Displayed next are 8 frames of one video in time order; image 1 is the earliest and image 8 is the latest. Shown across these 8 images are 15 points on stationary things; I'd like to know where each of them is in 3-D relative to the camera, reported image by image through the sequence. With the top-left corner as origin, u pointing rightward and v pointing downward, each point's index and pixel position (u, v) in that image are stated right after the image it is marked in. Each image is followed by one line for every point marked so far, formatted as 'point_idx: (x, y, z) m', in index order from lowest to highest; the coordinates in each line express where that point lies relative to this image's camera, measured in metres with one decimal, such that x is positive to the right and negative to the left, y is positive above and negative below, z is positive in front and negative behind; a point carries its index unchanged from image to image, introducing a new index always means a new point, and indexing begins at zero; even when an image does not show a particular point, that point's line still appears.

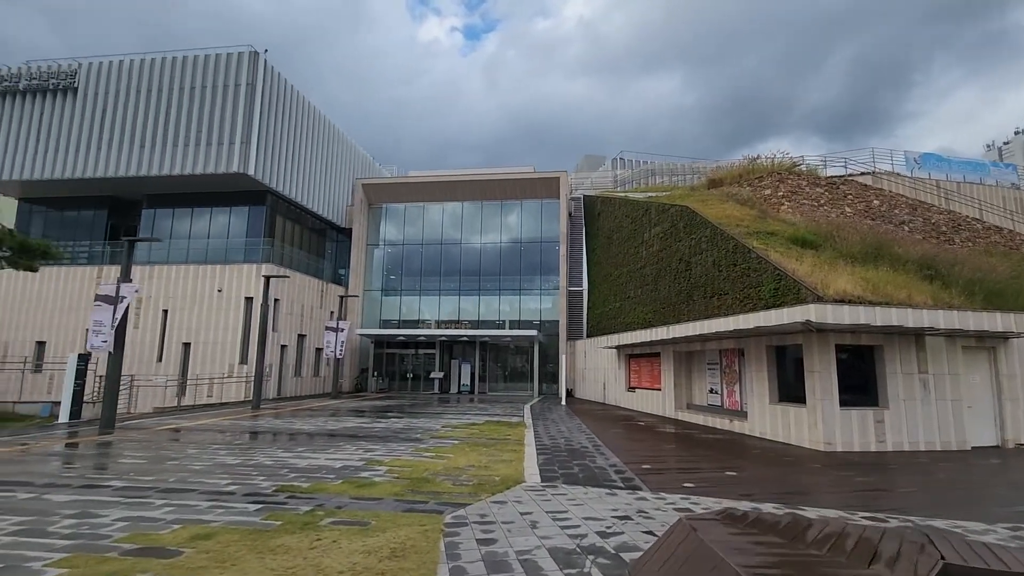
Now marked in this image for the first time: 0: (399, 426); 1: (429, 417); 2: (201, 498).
0: (-3.0, -3.6, +14.0) m
1: (-2.6, -4.0, +16.5) m
2: (-3.5, -2.4, +6.1) m
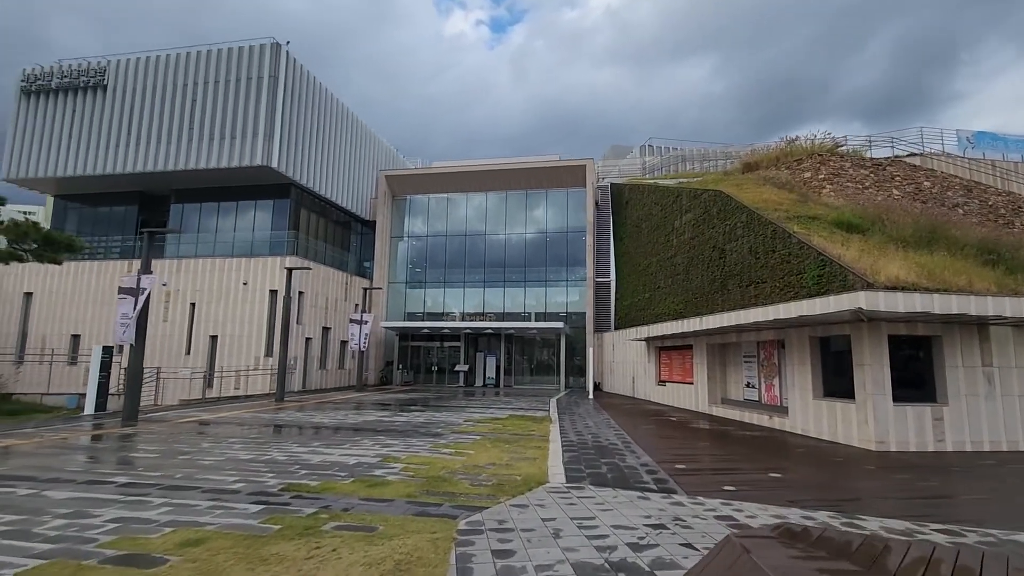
0: (-2.3, -3.4, +13.6) m
1: (-1.8, -3.7, +16.1) m
2: (-3.3, -2.2, +5.7) m
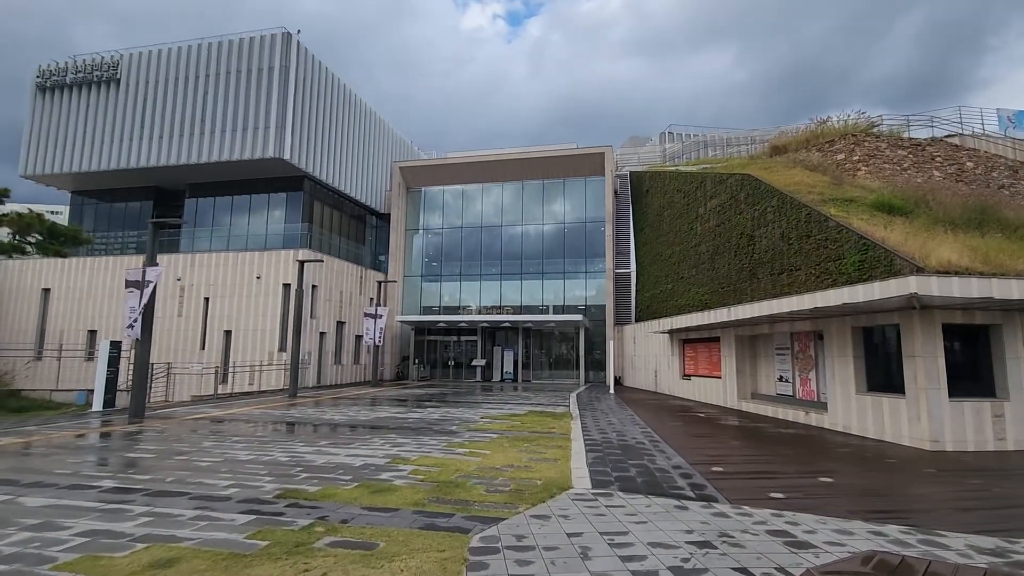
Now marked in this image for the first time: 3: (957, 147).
0: (-1.9, -3.1, +13.0) m
1: (-1.3, -3.5, +15.6) m
2: (-3.1, -2.1, +5.1) m
3: (+14.8, +4.7, +17.9) m
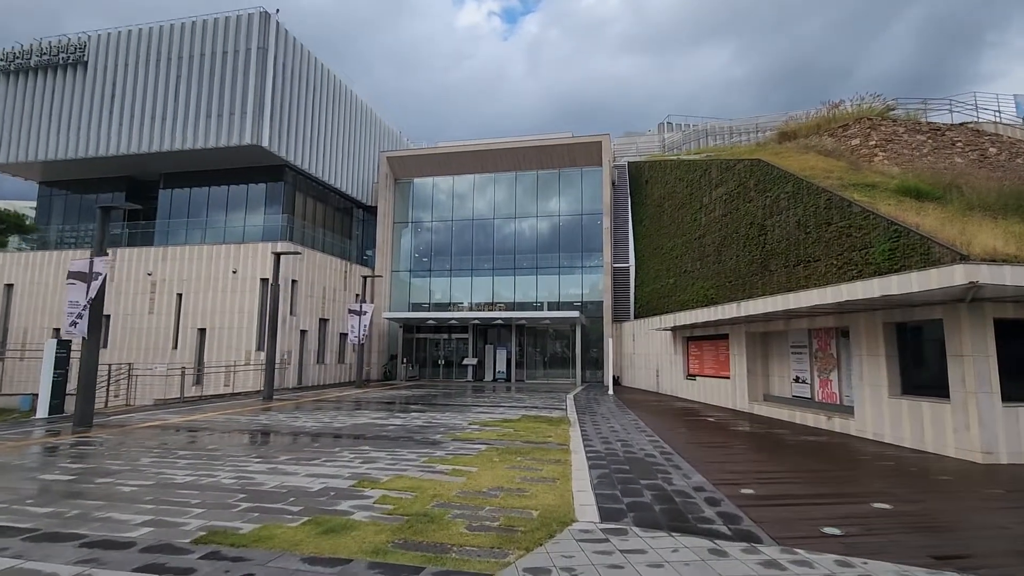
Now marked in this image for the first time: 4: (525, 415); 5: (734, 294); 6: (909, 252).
0: (-2.0, -3.0, +11.8) m
1: (-1.5, -3.3, +14.3) m
2: (-3.2, -2.0, +3.9) m
3: (+14.6, +4.9, +16.8) m
4: (+0.3, -3.1, +13.1) m
5: (+6.7, -0.2, +16.2) m
6: (+7.4, +0.7, +10.0) m
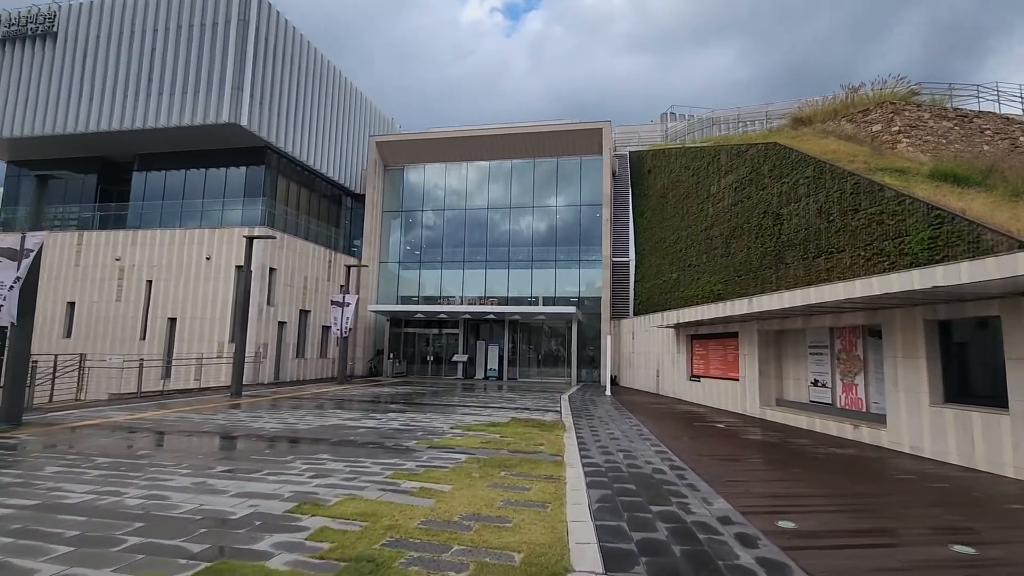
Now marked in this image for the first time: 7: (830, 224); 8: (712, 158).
0: (-2.3, -2.7, +10.5) m
1: (-1.8, -3.0, +13.0) m
2: (-3.4, -1.7, +2.6) m
3: (+14.4, +4.9, +15.6) m
4: (+0.1, -2.9, +11.8) m
5: (+6.5, 0.0, +15.0) m
6: (+7.3, +0.8, +8.8) m
7: (+7.0, +1.4, +11.8) m
8: (+6.7, +4.3, +17.9) m
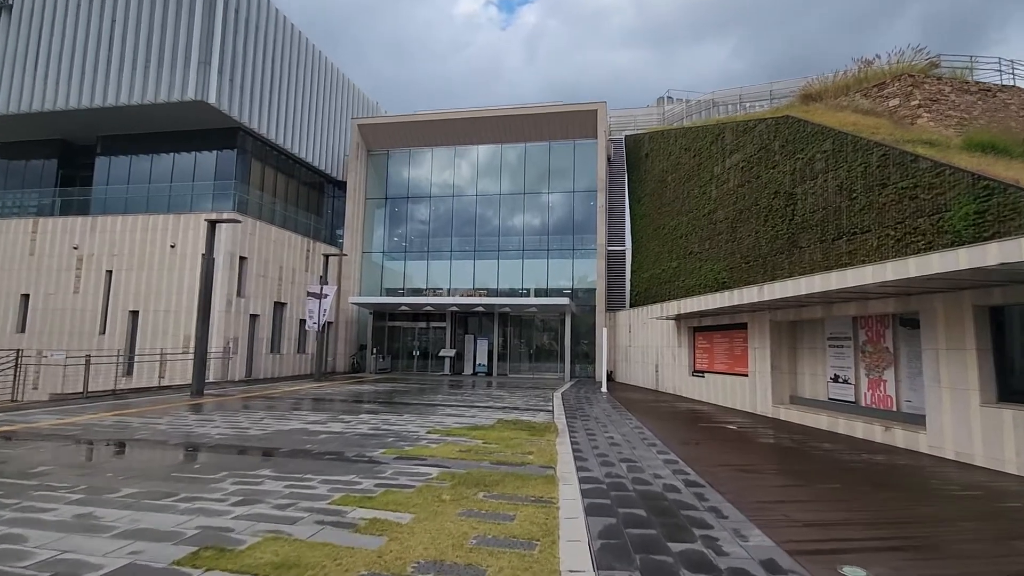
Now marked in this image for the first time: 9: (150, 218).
0: (-2.5, -2.4, +9.2) m
1: (-2.0, -2.7, +11.7) m
2: (-3.5, -1.5, +1.3) m
3: (+14.1, +5.2, +14.4) m
4: (-0.2, -2.6, +10.6) m
5: (+6.2, +0.3, +13.8) m
6: (+7.0, +1.1, +7.6) m
7: (+6.8, +1.7, +10.6) m
8: (+6.3, +4.7, +16.7) m
9: (-12.7, +2.4, +18.7) m
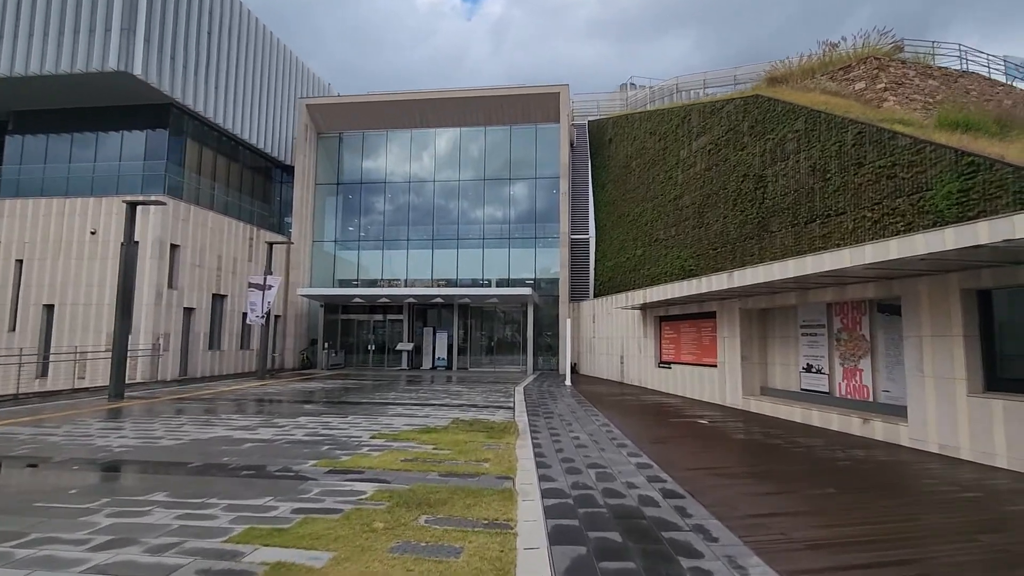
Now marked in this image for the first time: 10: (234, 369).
0: (-3.2, -2.2, +8.1) m
1: (-2.9, -2.5, +10.7) m
2: (-3.7, -1.4, +0.1) m
3: (+12.9, +5.6, +14.4) m
4: (-1.0, -2.4, +9.7) m
5: (+5.2, +0.6, +13.3) m
6: (+6.4, +1.3, +7.1) m
7: (+5.9, +2.0, +10.1) m
8: (+5.0, +5.0, +16.1) m
9: (-14.0, +2.7, +16.8) m
10: (-10.3, -3.0, +19.8) m
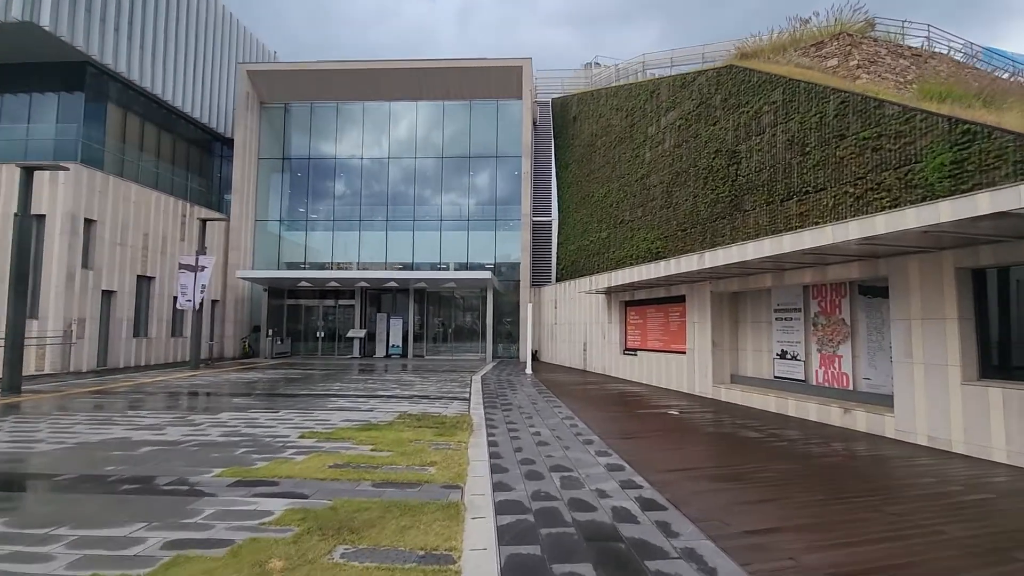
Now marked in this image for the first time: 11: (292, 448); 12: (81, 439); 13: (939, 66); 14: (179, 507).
0: (-3.8, -1.9, +6.9) m
1: (-3.7, -2.1, +9.5) m
2: (-3.7, -1.3, -1.1) m
3: (+11.9, +6.0, +14.1) m
4: (-1.7, -2.0, +8.6) m
5: (+4.2, +1.0, +12.6) m
6: (+5.9, +1.5, +6.5) m
7: (+5.2, +2.3, +9.5) m
8: (+3.9, +5.5, +15.3) m
9: (-15.2, +3.3, +14.7) m
10: (-11.7, -2.4, +18.1) m
11: (-2.5, -1.8, +6.2) m
12: (-5.5, -1.9, +6.8) m
13: (+11.2, +5.8, +14.0) m
14: (-2.6, -1.7, +4.2) m
